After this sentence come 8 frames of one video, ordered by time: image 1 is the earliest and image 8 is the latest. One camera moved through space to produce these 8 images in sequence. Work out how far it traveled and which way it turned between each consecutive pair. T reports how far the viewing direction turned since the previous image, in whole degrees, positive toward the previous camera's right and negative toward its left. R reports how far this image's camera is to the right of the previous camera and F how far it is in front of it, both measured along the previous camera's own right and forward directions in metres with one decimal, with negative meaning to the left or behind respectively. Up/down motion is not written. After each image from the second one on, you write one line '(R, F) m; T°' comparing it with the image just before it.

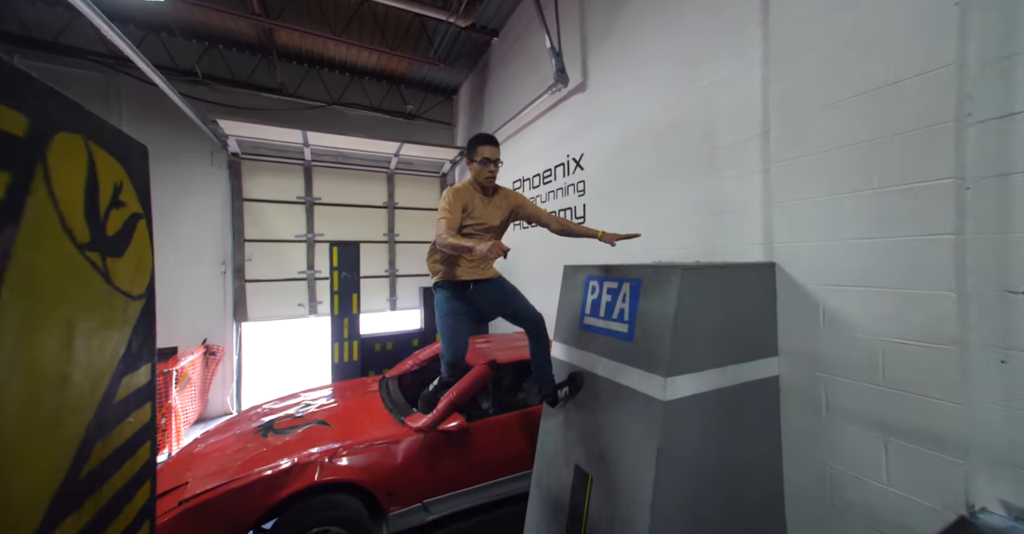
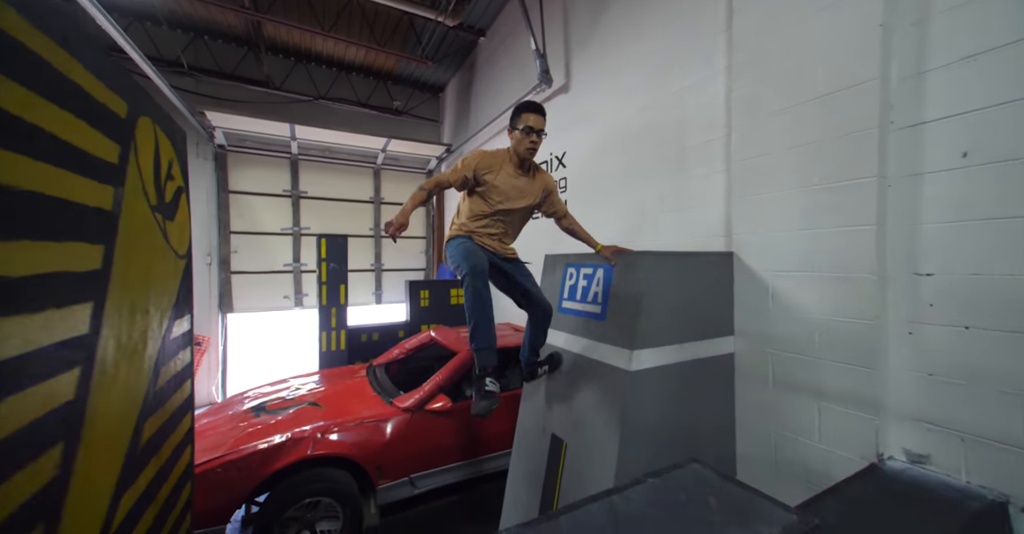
(0.0, -0.2) m; +2°
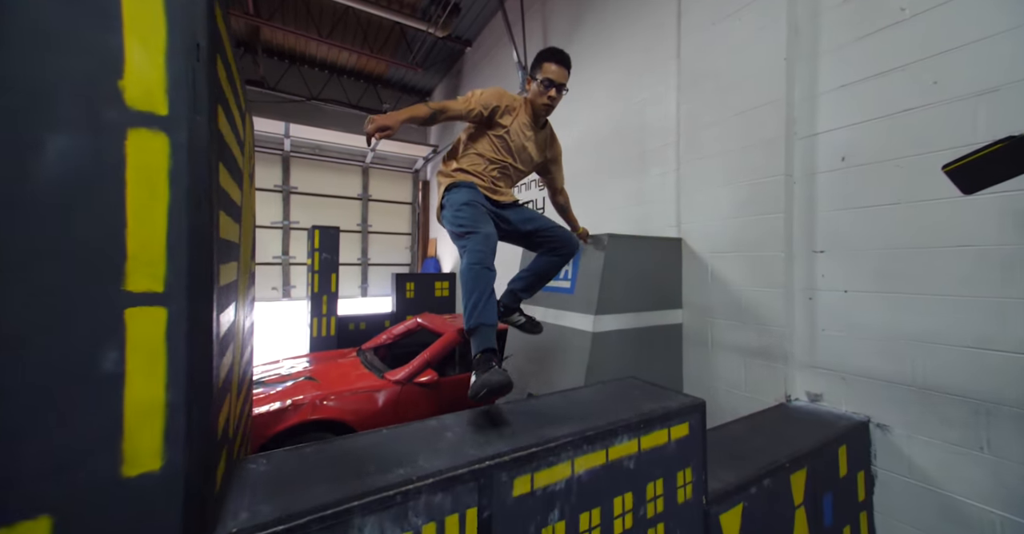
(0.0, -0.3) m; +3°
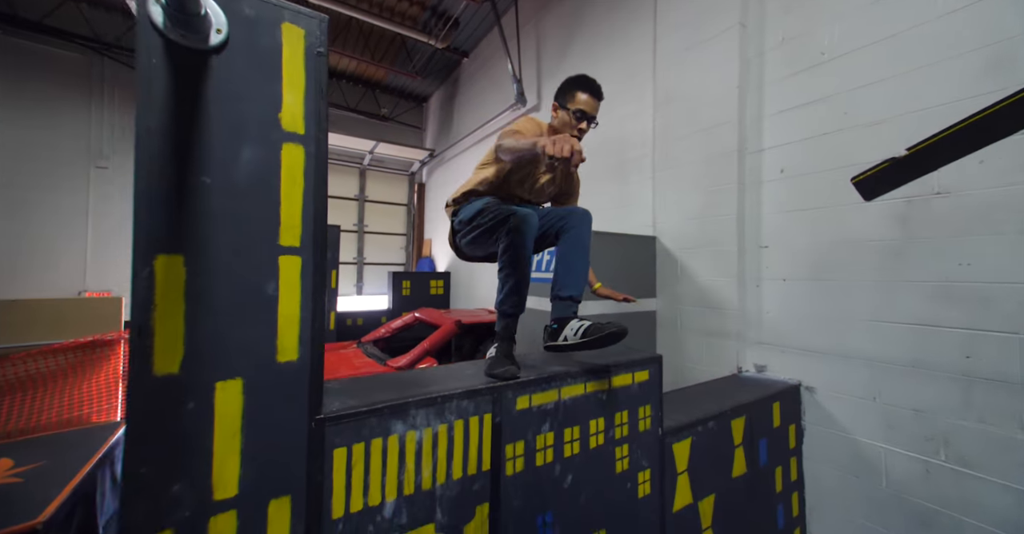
(0.0, -0.3) m; +2°
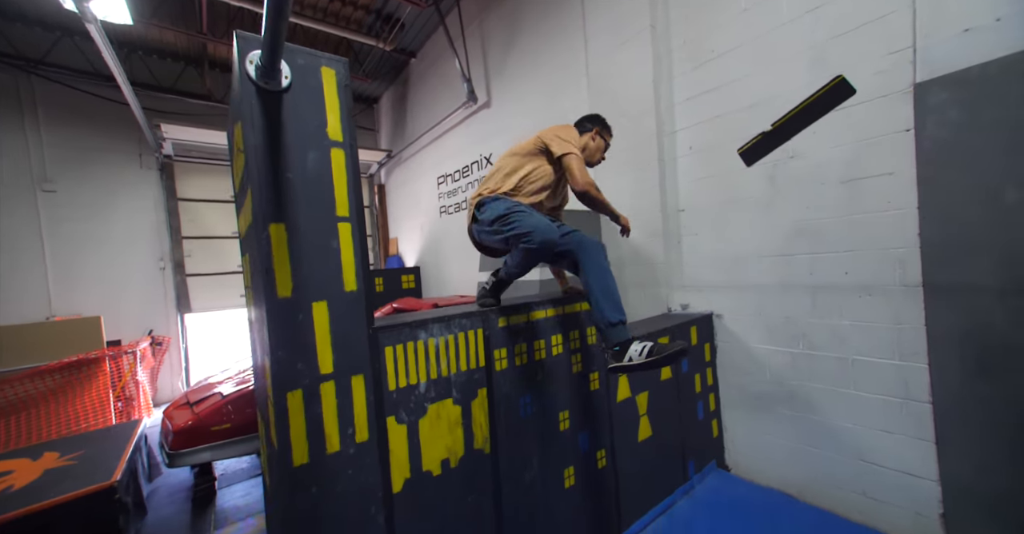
(-0.1, -0.4) m; +5°
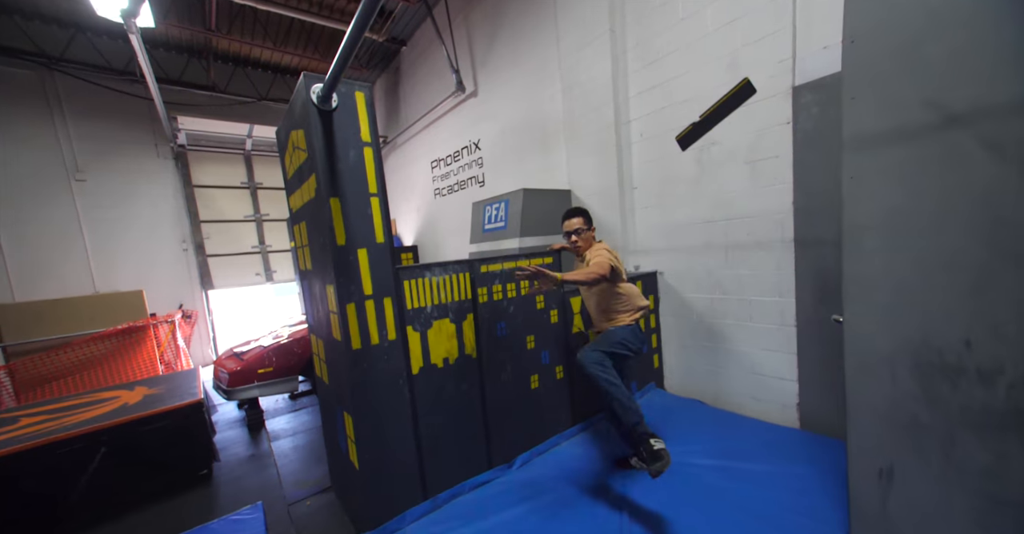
(+0.1, -0.6) m; +1°
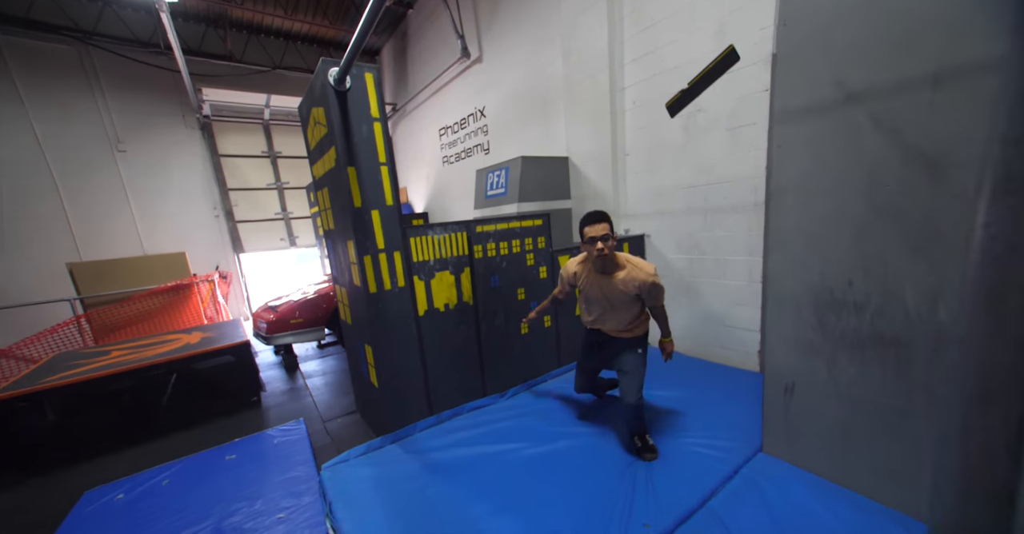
(+0.1, -0.3) m; -2°
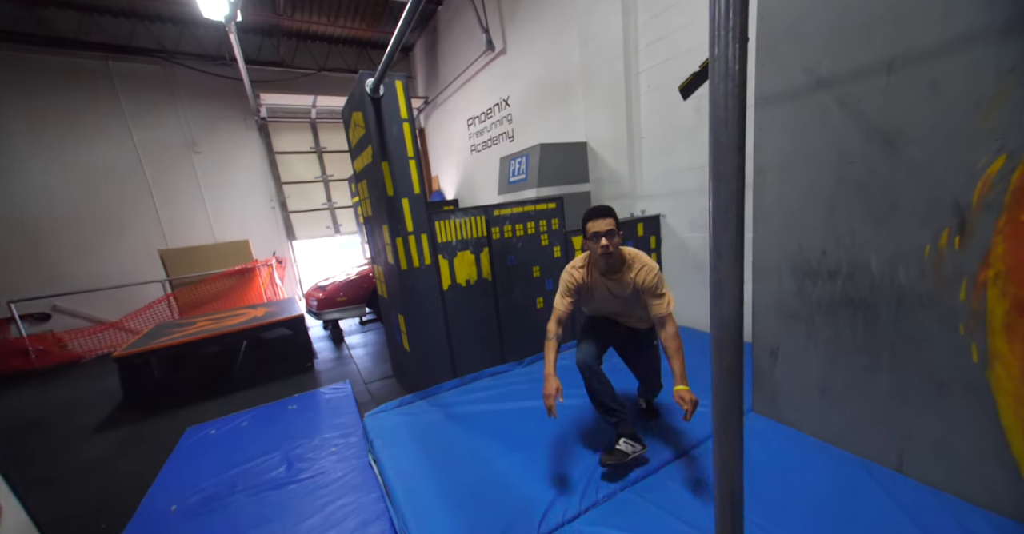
(+0.1, -0.2) m; -6°
